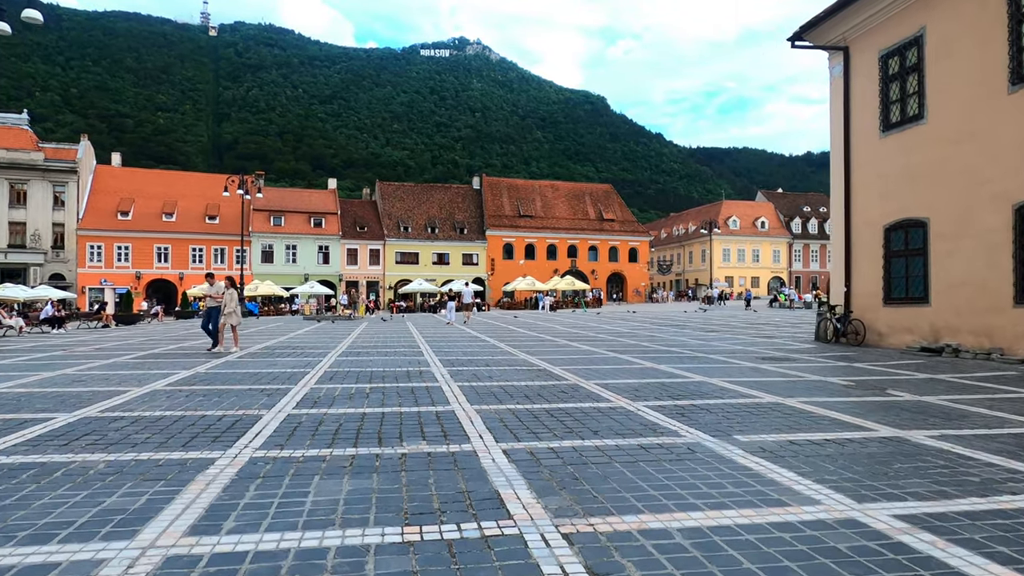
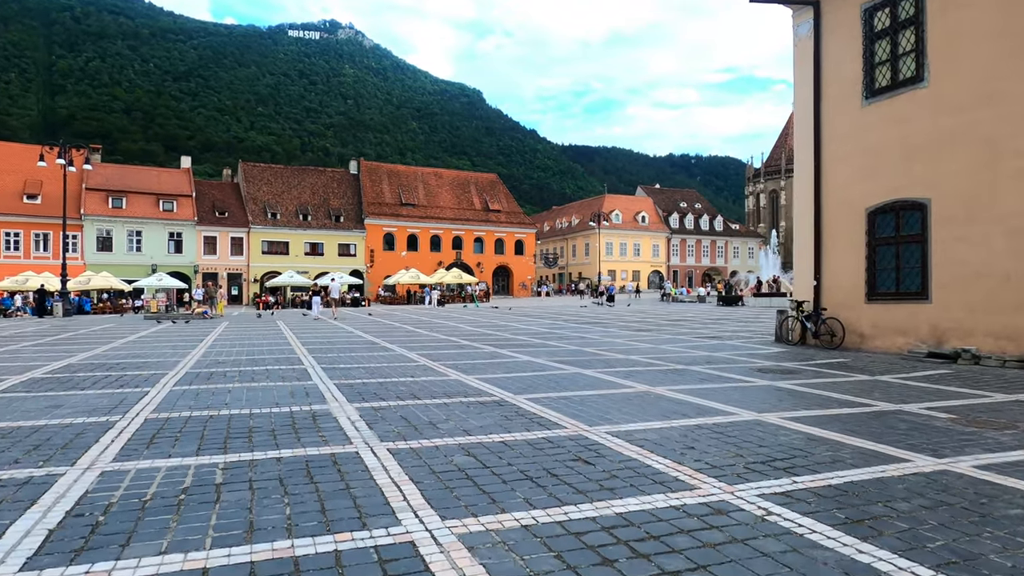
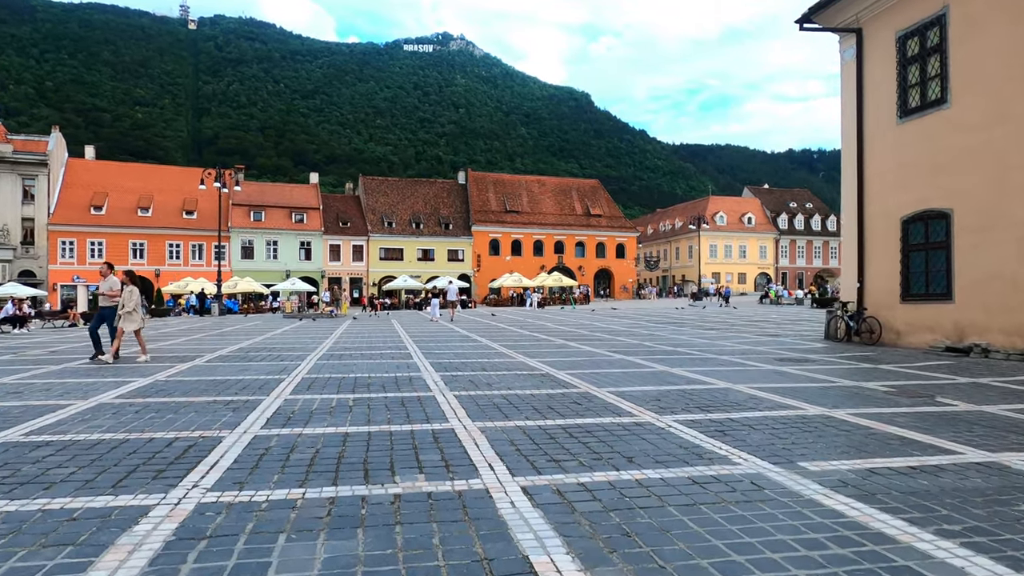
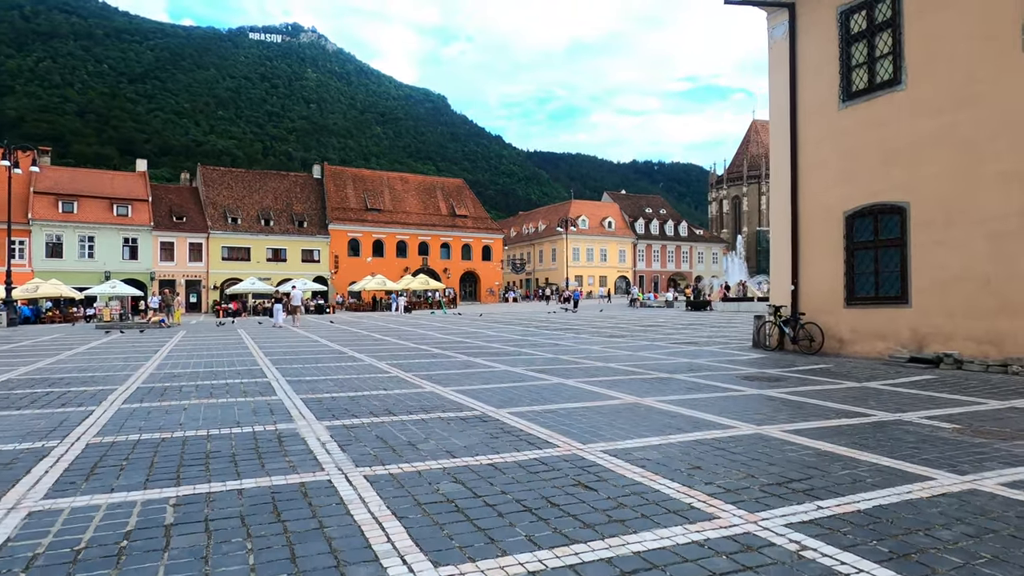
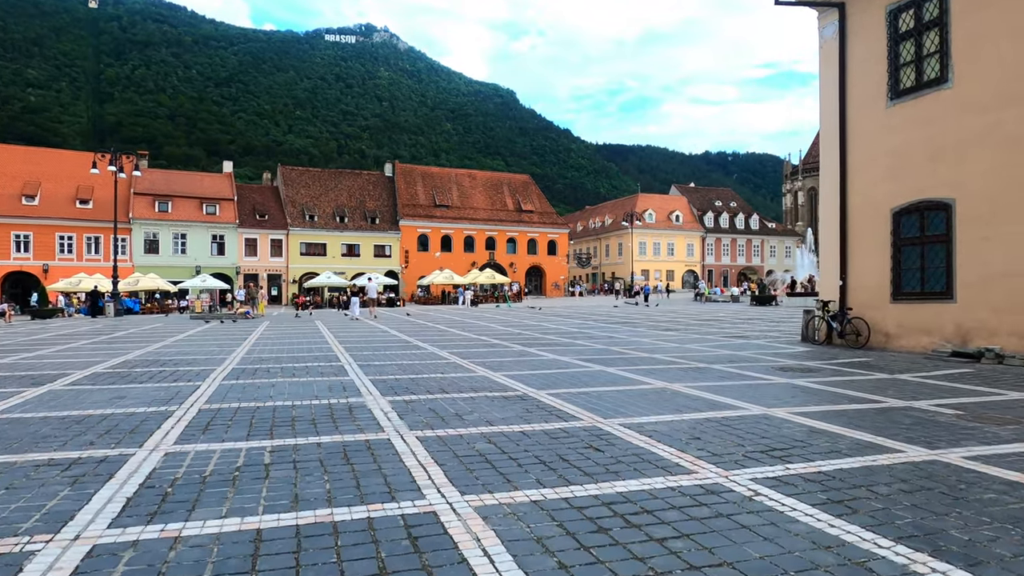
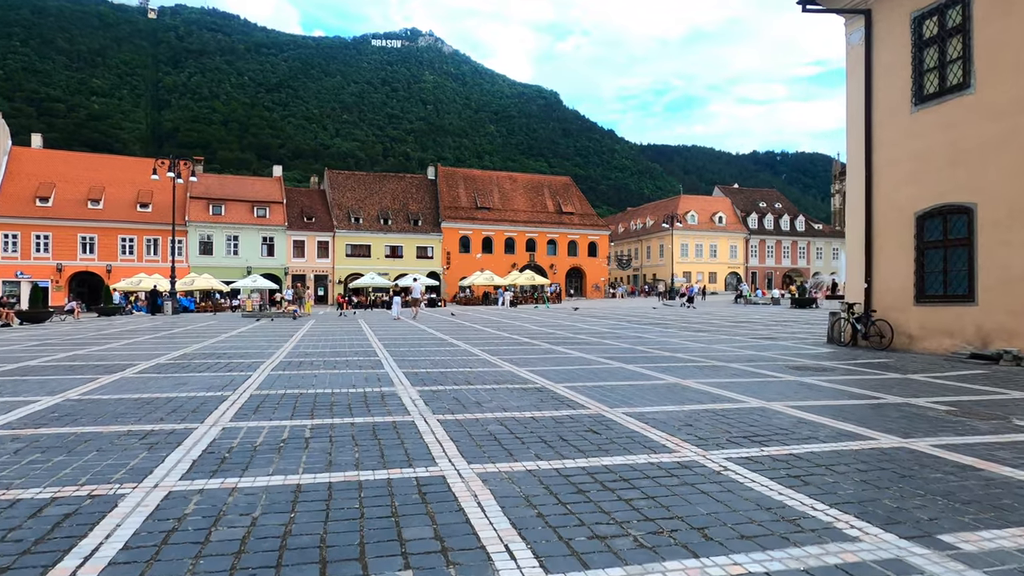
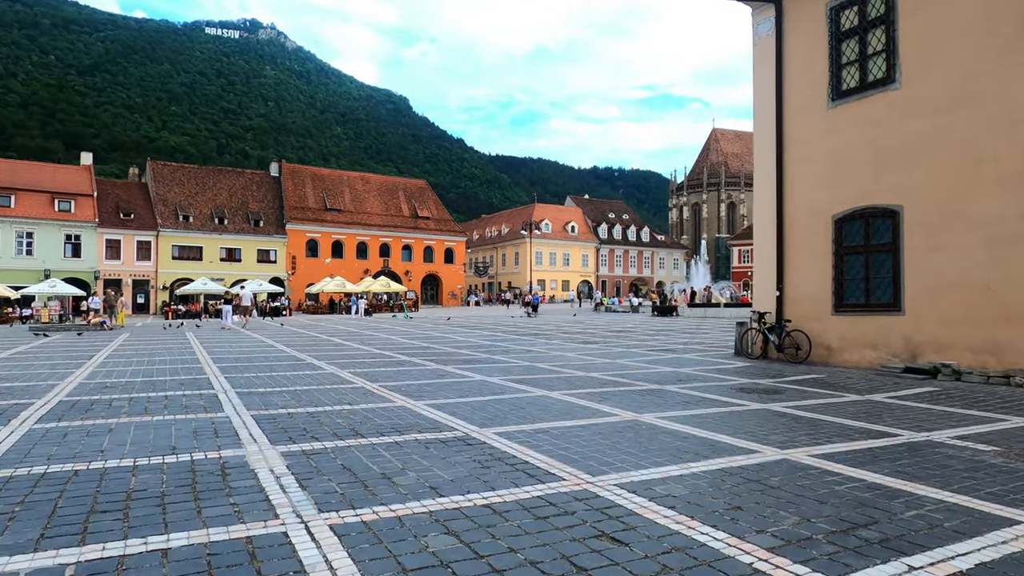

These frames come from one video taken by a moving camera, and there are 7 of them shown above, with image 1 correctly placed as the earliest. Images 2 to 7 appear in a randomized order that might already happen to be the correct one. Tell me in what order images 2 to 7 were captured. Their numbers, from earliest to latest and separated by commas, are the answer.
3, 6, 5, 2, 4, 7
